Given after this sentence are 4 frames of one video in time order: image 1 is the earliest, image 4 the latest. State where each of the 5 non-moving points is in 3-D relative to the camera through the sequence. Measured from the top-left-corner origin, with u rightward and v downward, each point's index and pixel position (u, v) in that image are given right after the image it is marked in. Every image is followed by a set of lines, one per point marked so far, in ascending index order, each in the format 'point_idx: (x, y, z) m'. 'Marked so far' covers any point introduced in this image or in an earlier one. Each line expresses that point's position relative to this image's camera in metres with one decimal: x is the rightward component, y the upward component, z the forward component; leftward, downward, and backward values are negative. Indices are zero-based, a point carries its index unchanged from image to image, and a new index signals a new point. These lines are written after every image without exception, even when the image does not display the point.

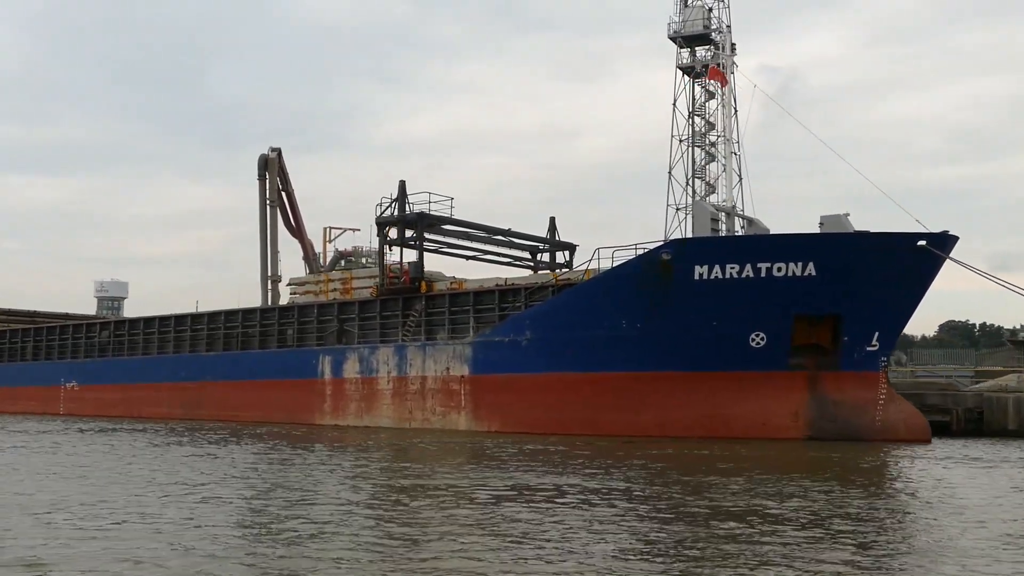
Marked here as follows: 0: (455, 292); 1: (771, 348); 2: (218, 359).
0: (-1.0, -0.1, +14.5) m
1: (+3.8, -0.9, +12.3) m
2: (-6.0, -1.5, +17.4) m
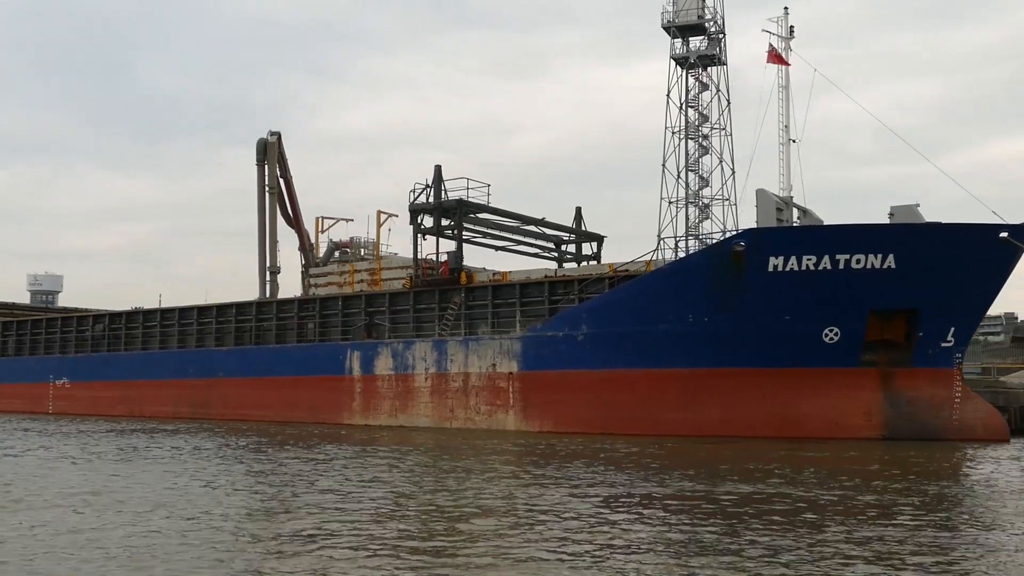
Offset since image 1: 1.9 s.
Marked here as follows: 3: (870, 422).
0: (-0.2, +0.1, +13.7) m
1: (+4.6, -0.8, +11.7) m
2: (-5.4, -1.3, +16.4) m
3: (+4.9, -1.8, +11.7) m
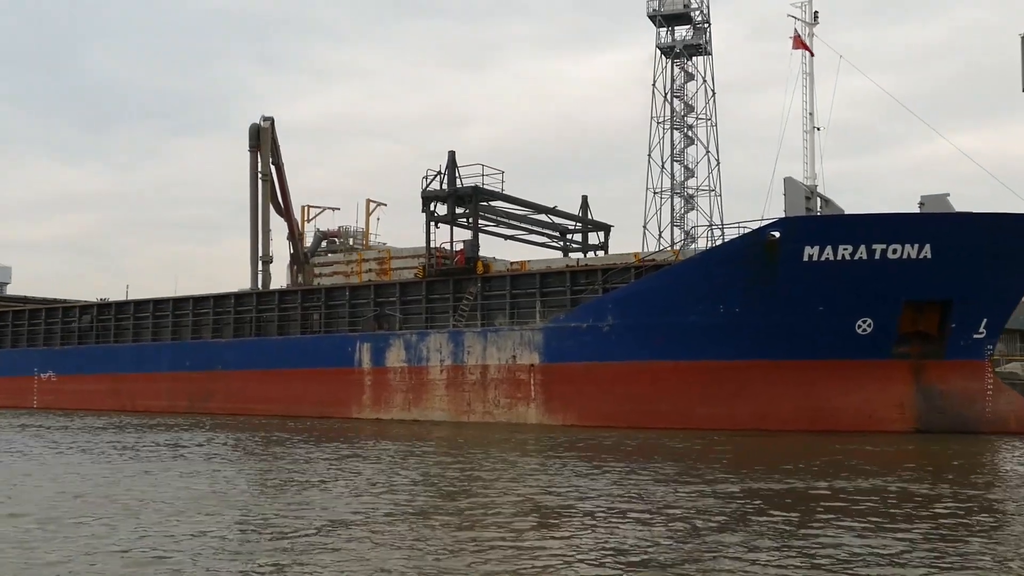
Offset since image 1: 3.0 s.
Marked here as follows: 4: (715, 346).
0: (+0.1, +0.2, +13.3) m
1: (+5.0, -0.6, +11.5) m
2: (-5.2, -1.1, +15.7) m
3: (+5.3, -1.7, +11.5) m
4: (+2.8, -0.8, +11.8) m
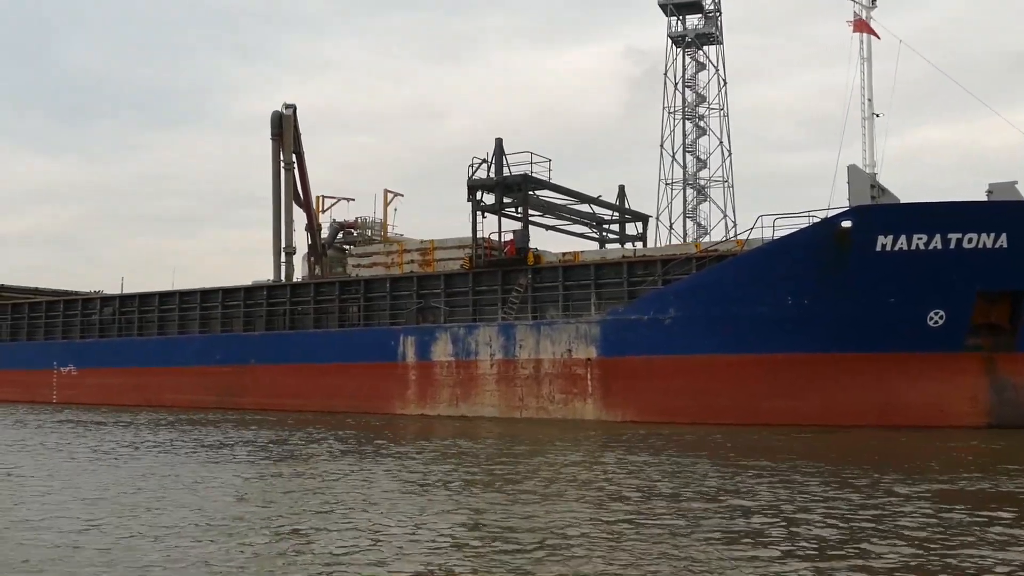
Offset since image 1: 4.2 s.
0: (+0.9, +0.4, +12.9) m
1: (+5.8, -0.5, +11.2) m
2: (-4.5, -0.9, +15.3) m
3: (+6.1, -1.6, +11.2) m
4: (+3.6, -0.7, +11.5) m
